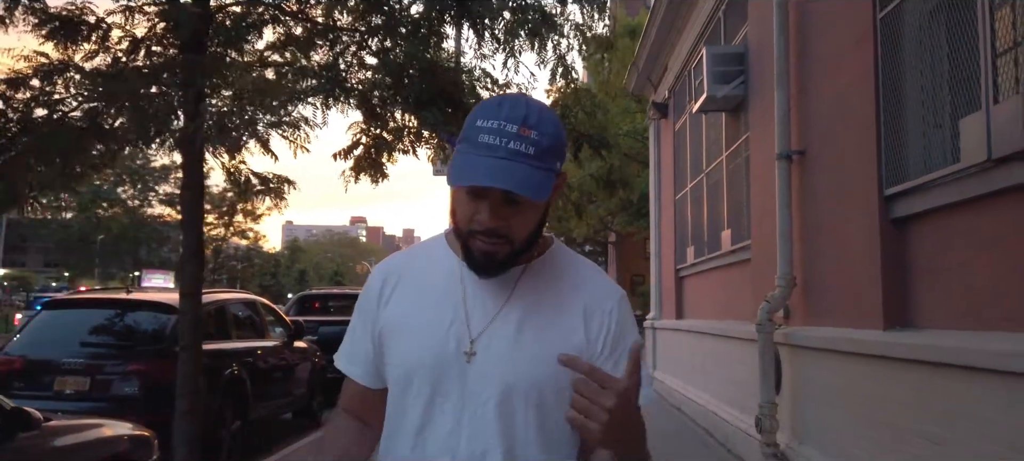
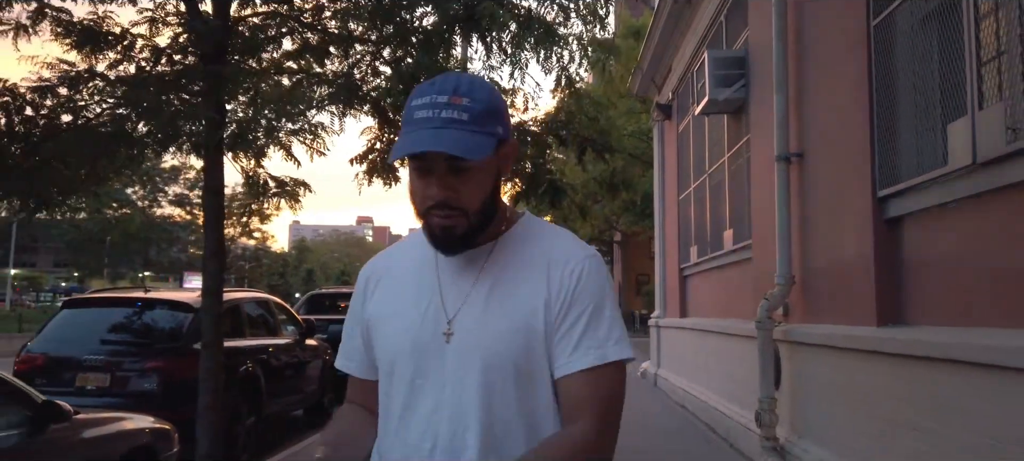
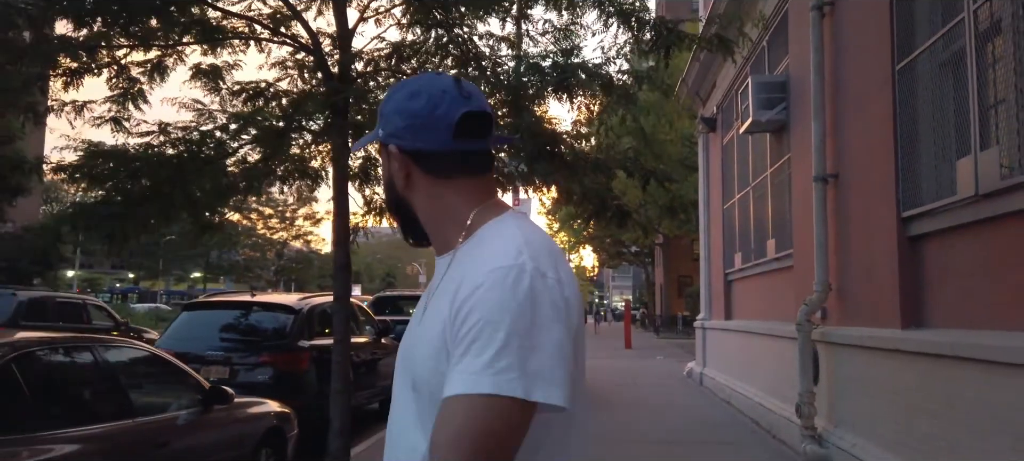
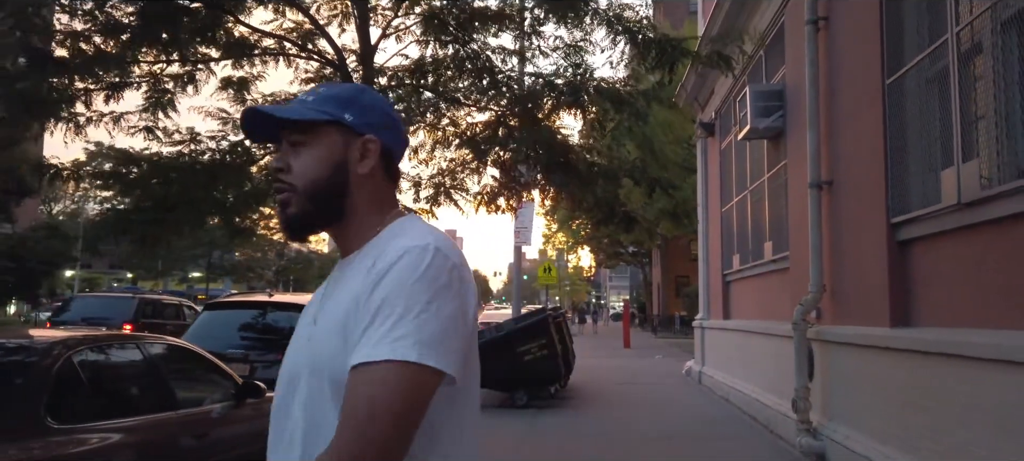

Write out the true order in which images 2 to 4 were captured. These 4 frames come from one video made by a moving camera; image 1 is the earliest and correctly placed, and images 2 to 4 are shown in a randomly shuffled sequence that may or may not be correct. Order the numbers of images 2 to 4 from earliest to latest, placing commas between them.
2, 3, 4
